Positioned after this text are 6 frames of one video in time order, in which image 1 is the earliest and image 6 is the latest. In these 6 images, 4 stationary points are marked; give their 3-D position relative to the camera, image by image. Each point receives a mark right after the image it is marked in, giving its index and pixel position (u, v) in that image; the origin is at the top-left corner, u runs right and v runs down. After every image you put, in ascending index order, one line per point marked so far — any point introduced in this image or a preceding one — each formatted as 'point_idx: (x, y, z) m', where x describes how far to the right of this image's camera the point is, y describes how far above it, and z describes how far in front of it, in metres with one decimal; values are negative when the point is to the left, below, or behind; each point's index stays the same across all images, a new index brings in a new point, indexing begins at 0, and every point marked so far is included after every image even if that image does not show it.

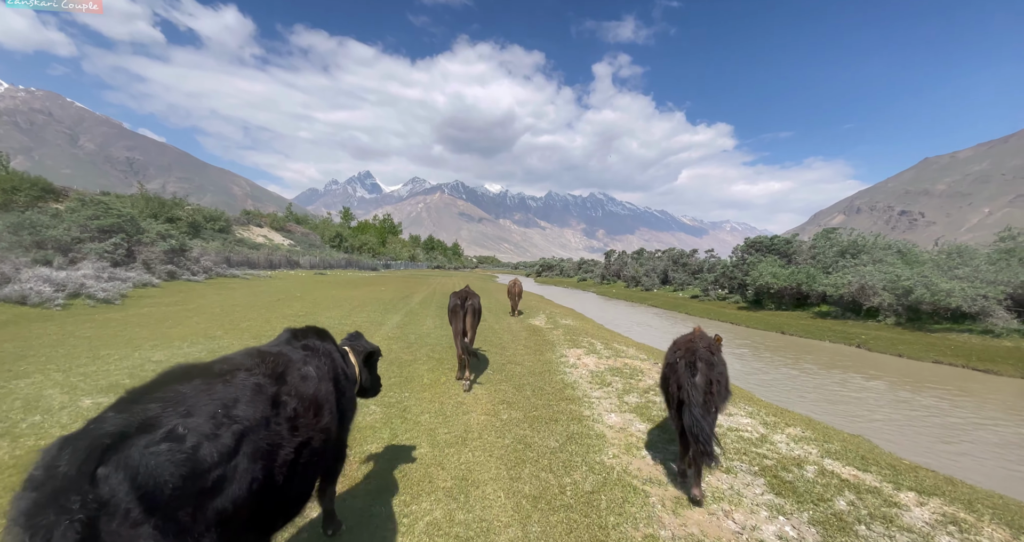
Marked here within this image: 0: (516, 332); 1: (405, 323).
0: (+0.1, -2.2, +14.6) m
1: (-4.2, -2.0, +16.2) m
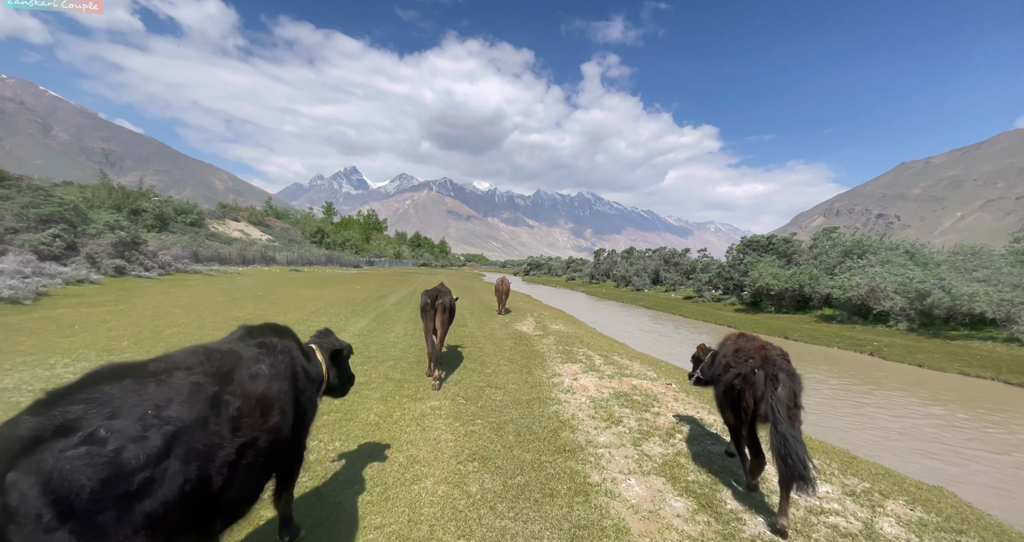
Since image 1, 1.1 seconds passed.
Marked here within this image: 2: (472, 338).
0: (-0.4, -2.1, +12.7) m
1: (-4.7, -1.9, +14.1) m
2: (-1.2, -2.1, +12.9) m
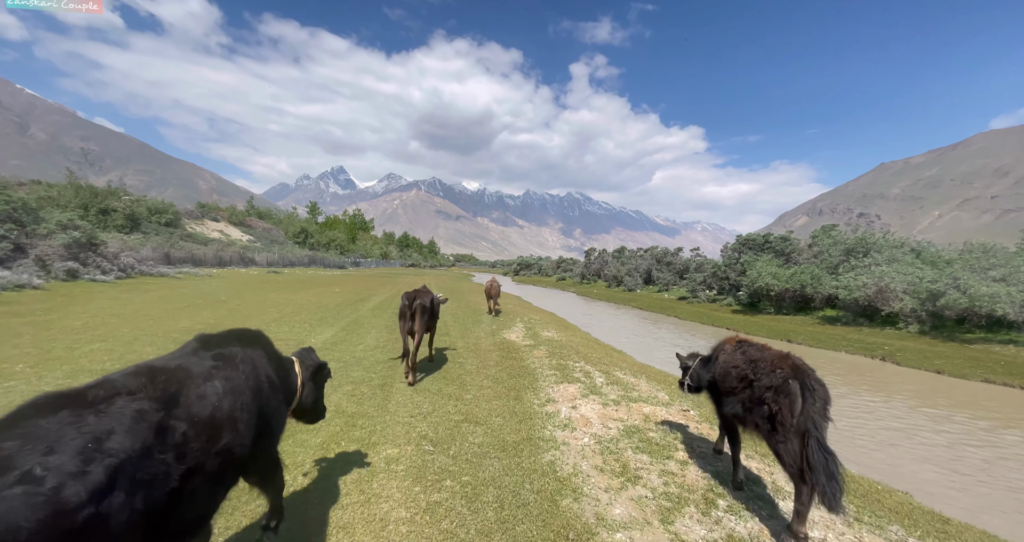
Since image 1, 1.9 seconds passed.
0: (-0.7, -2.2, +11.2) m
1: (-5.1, -2.0, +12.5) m
2: (-1.6, -2.2, +11.4) m
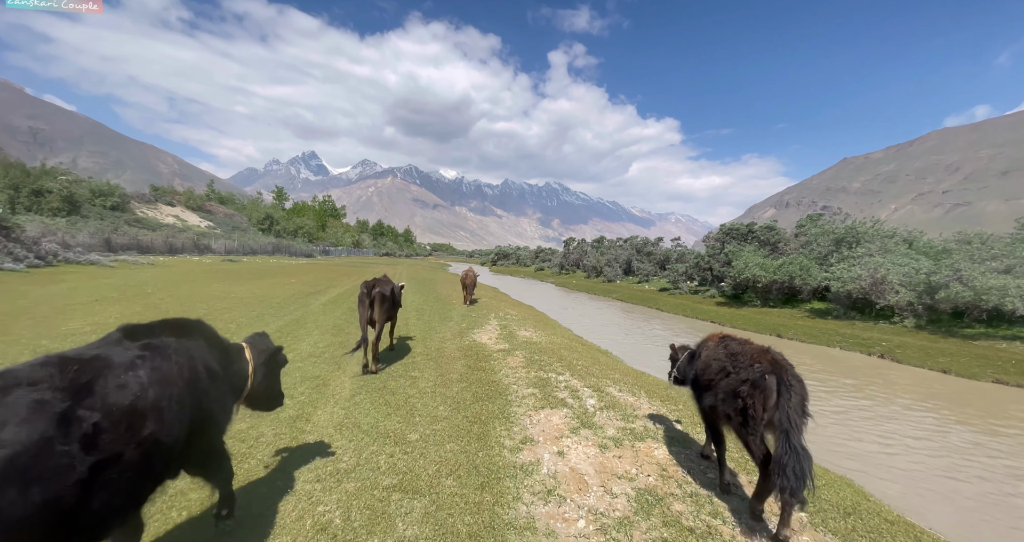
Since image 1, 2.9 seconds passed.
0: (-1.4, -2.0, +9.3) m
1: (-5.9, -1.7, +10.4) m
2: (-2.3, -2.0, +9.4) m
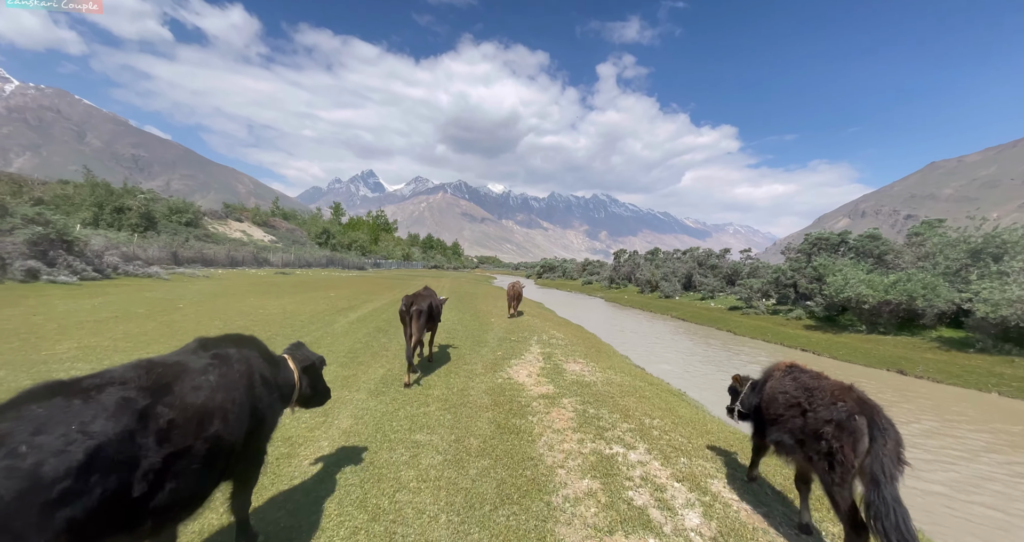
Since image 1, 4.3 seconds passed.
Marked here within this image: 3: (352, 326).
0: (-0.6, -2.3, +7.0) m
1: (-4.9, -2.1, +8.7) m
2: (-1.5, -2.3, +7.3) m
3: (-5.6, -1.9, +14.5) m
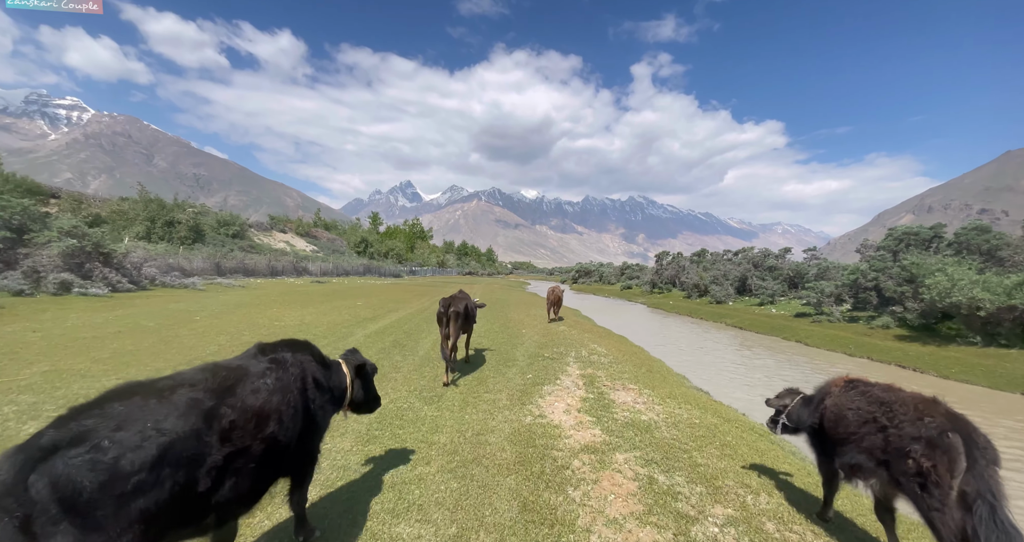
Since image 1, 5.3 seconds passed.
0: (-0.2, -2.4, +5.1) m
1: (-4.4, -2.3, +7.1) m
2: (-1.1, -2.4, +5.5) m
3: (-4.6, -2.1, +13.0) m
